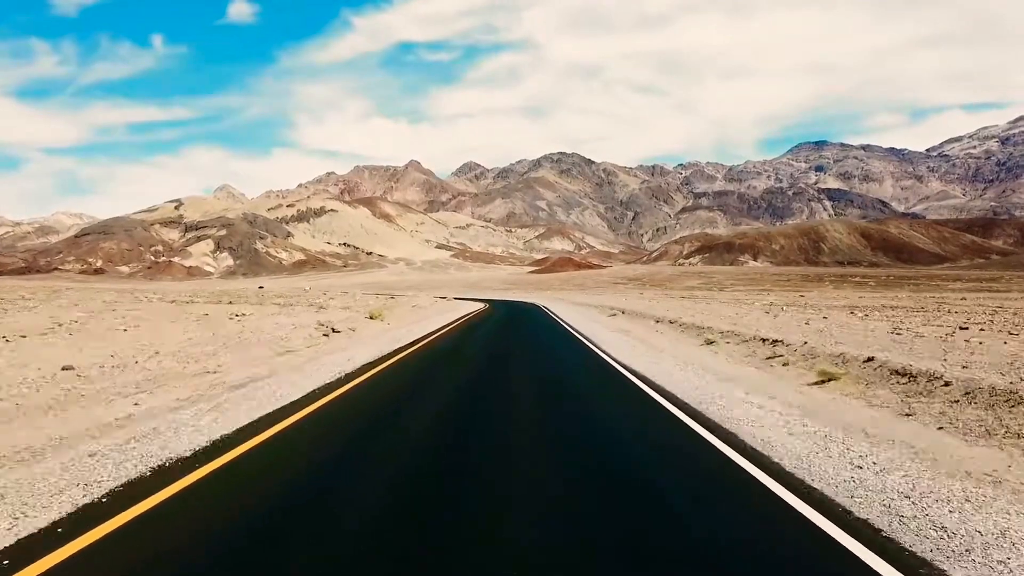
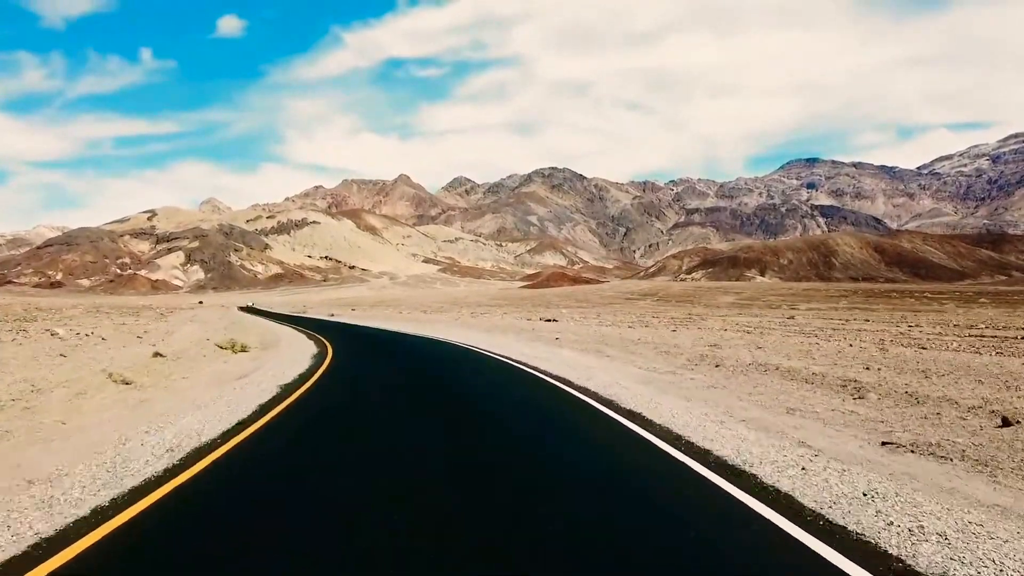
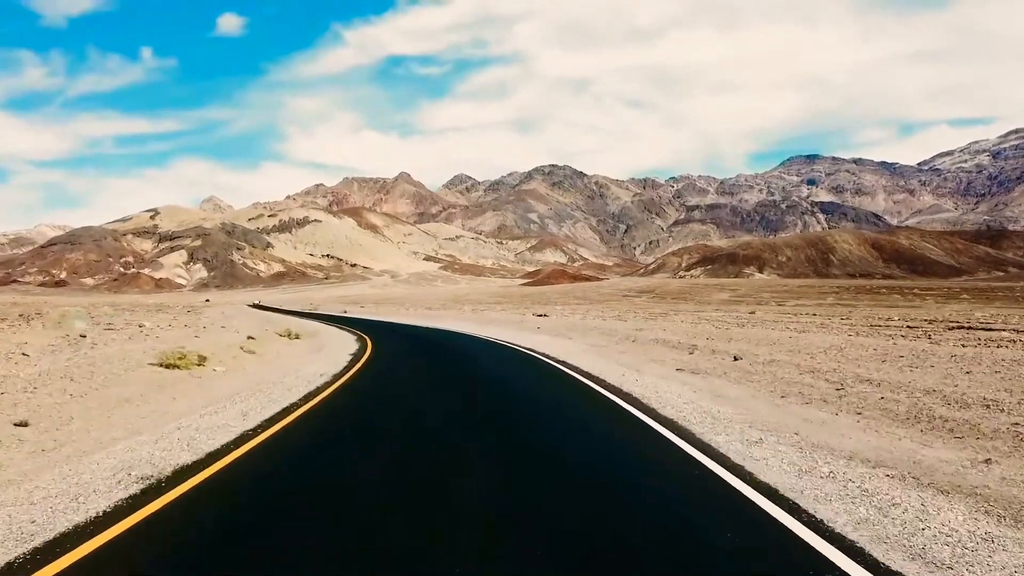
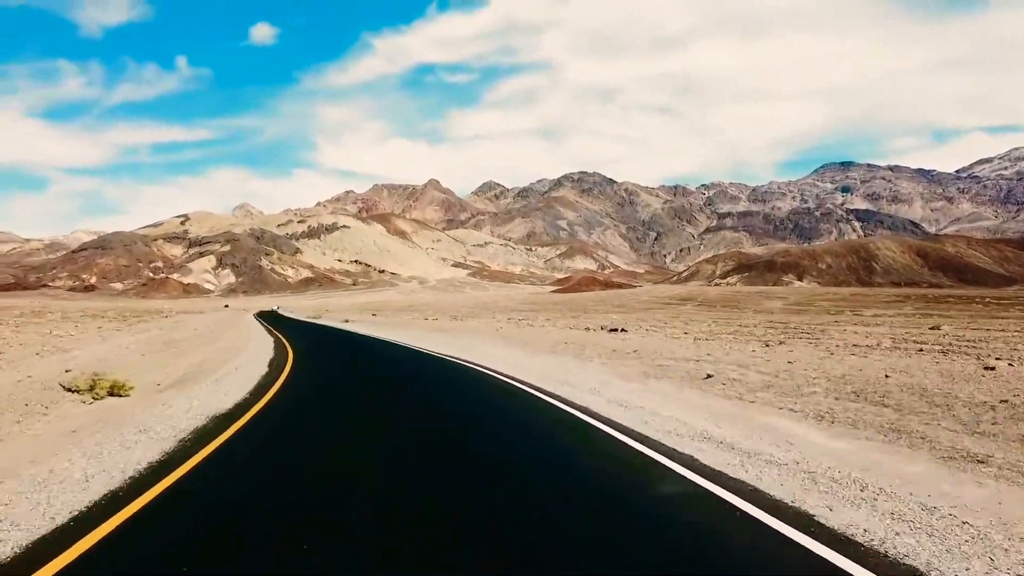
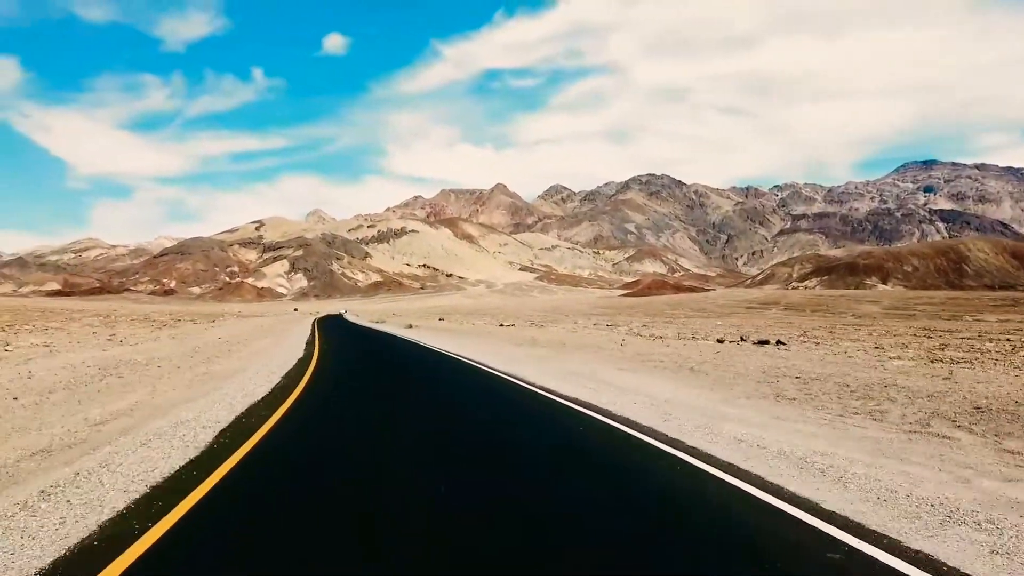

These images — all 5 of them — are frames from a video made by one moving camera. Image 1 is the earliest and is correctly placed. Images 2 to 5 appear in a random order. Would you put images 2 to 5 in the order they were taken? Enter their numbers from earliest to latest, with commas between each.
3, 2, 4, 5
